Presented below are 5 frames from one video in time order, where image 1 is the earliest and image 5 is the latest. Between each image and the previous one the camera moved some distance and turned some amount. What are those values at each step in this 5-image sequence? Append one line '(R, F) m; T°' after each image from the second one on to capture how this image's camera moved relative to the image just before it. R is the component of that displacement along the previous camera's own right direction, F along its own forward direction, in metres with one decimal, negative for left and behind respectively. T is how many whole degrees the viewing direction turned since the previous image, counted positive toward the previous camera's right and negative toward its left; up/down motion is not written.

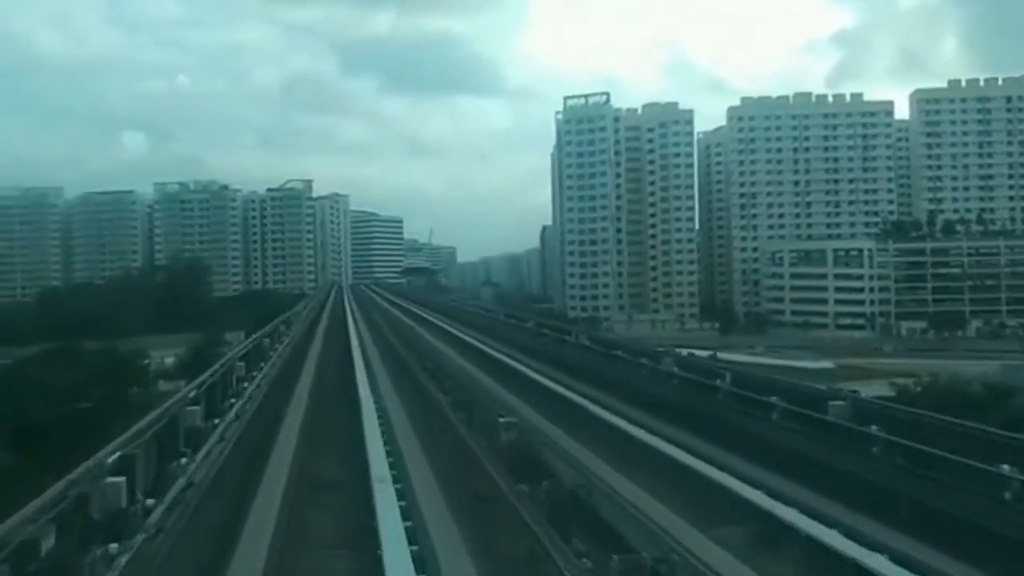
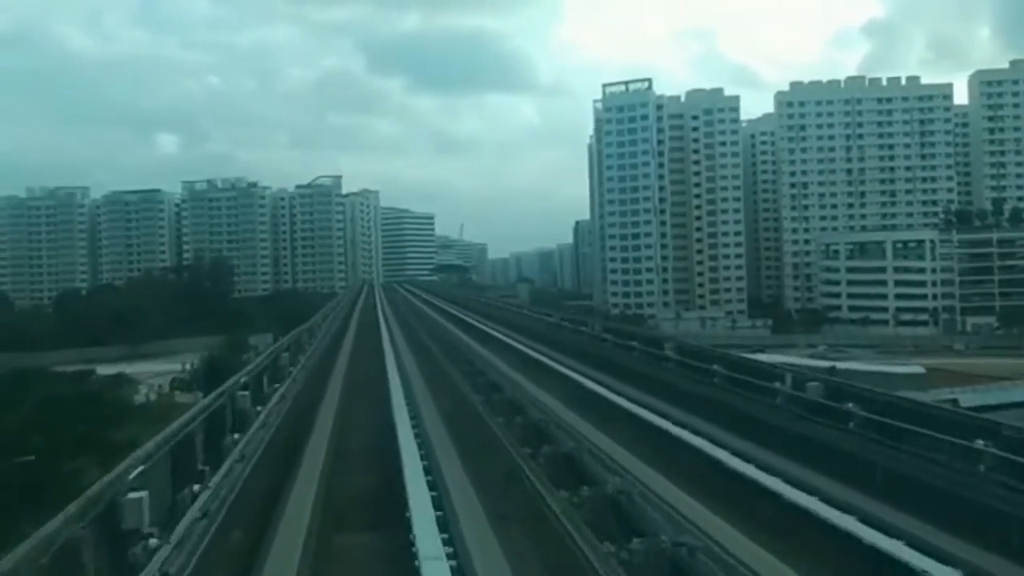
(-0.1, +0.7) m; -2°
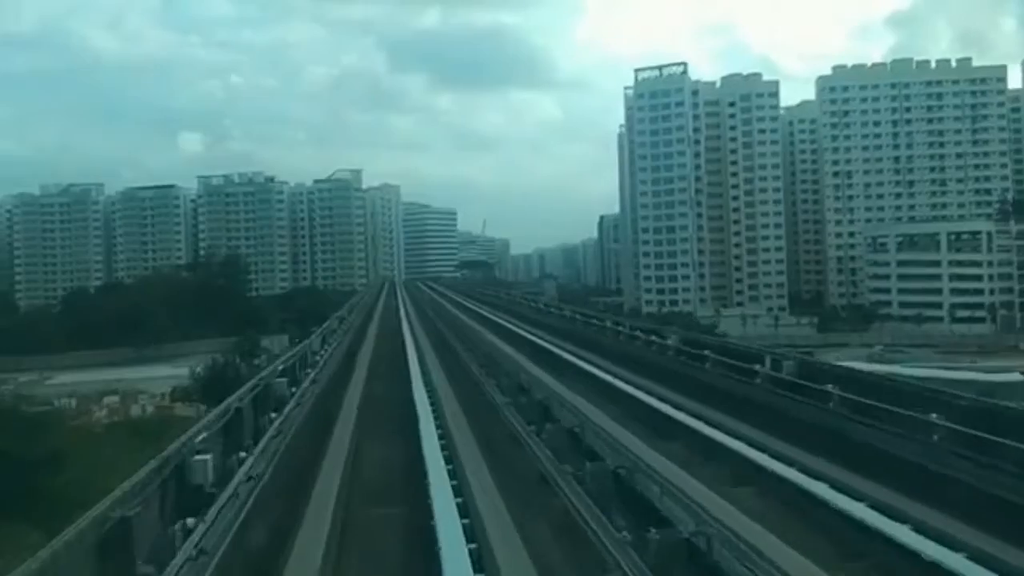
(-0.1, +0.7) m; -1°
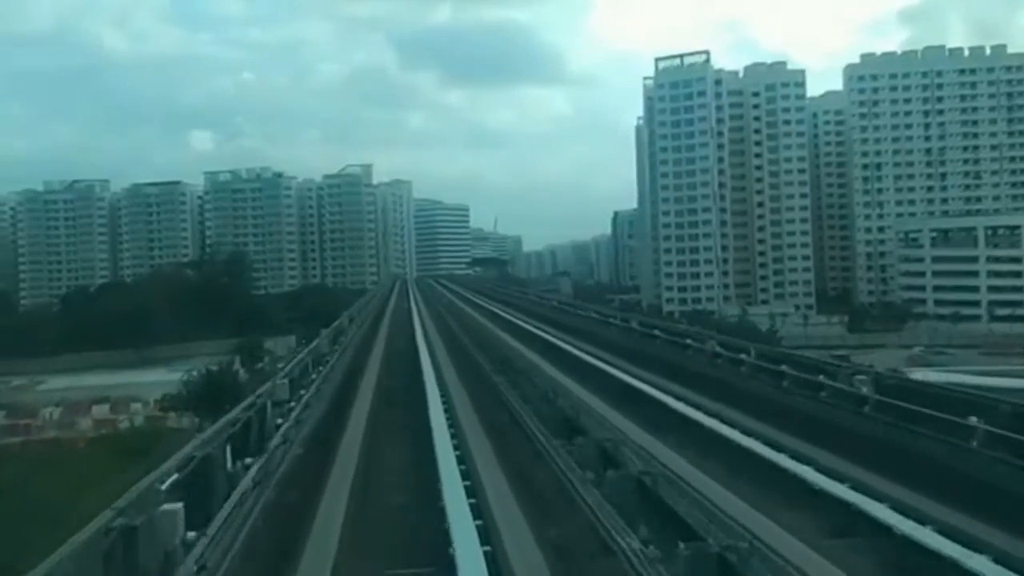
(-0.1, +0.5) m; -1°
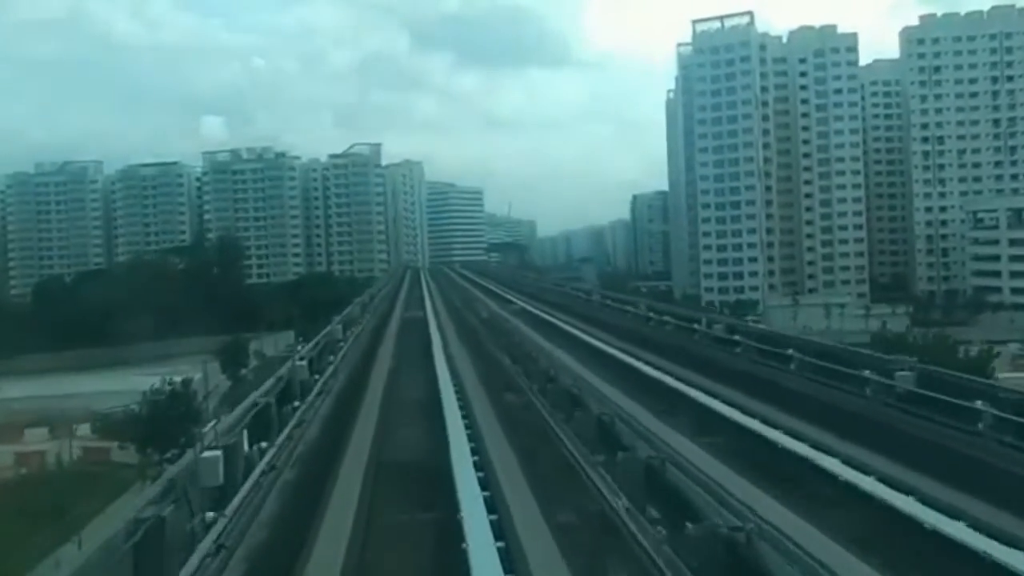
(-0.1, +1.3) m; -1°
